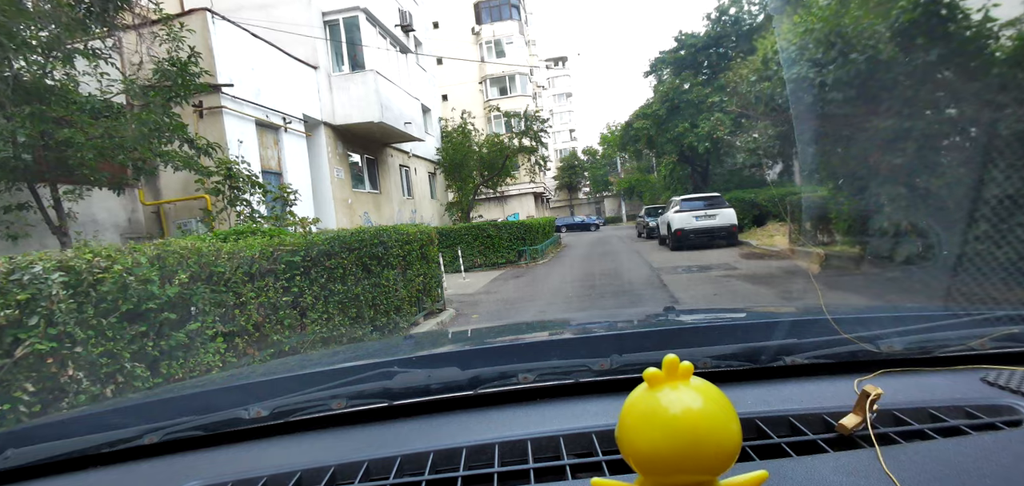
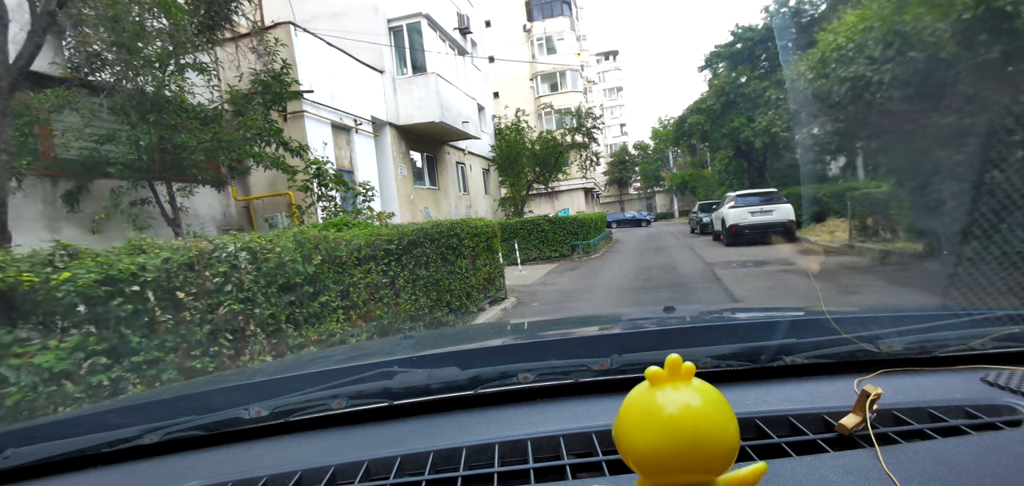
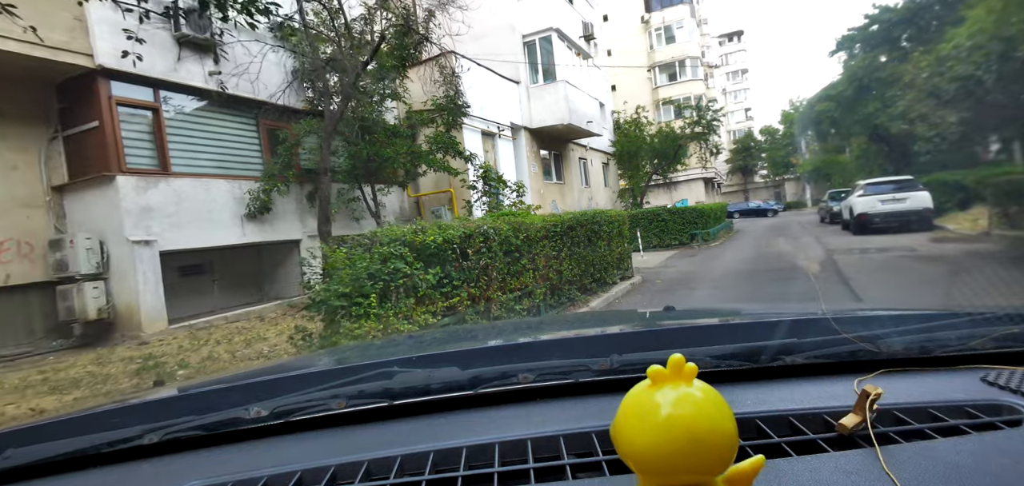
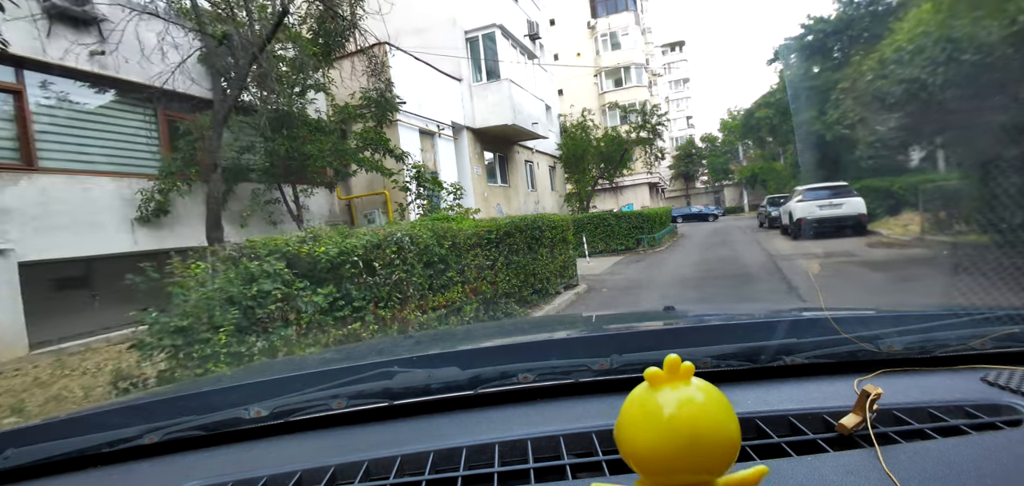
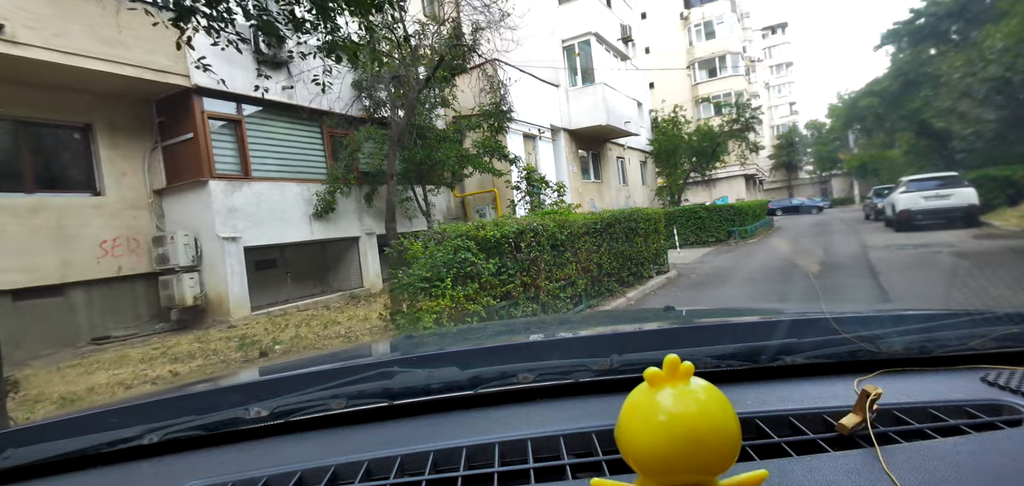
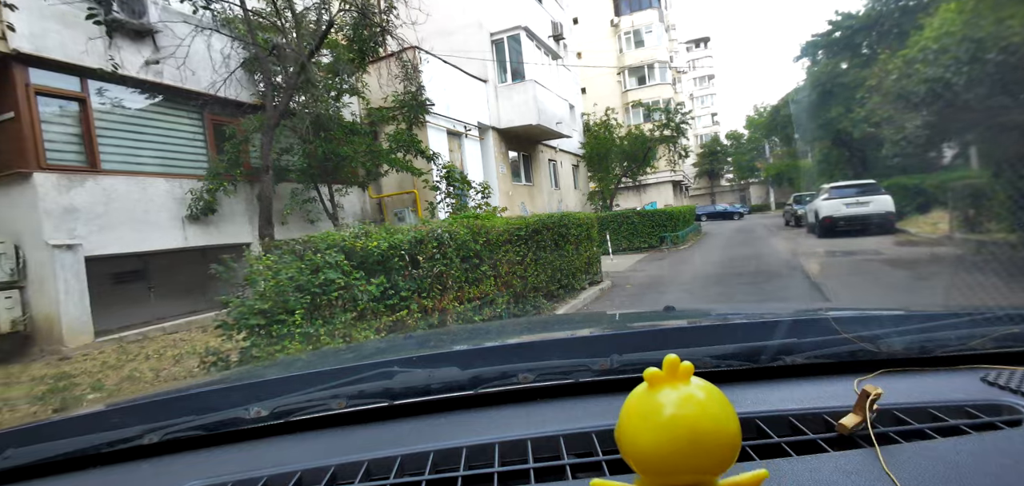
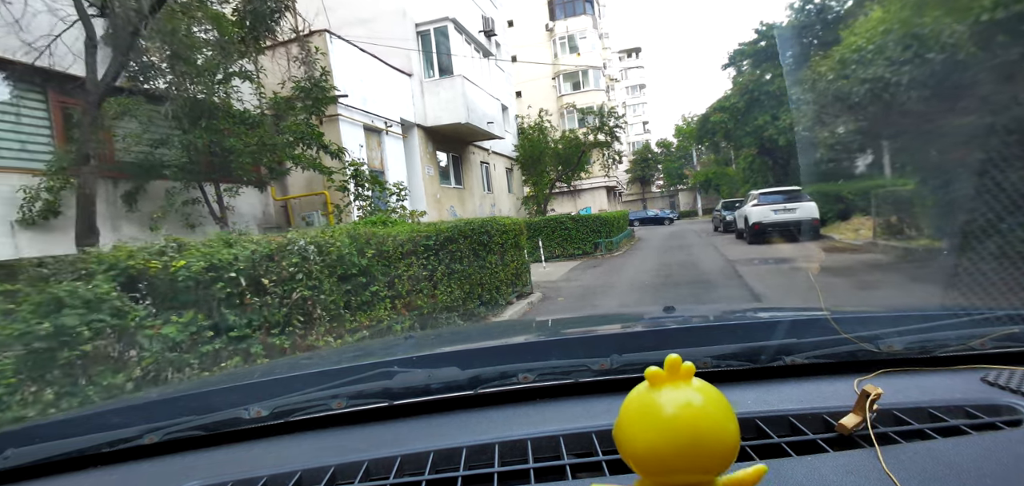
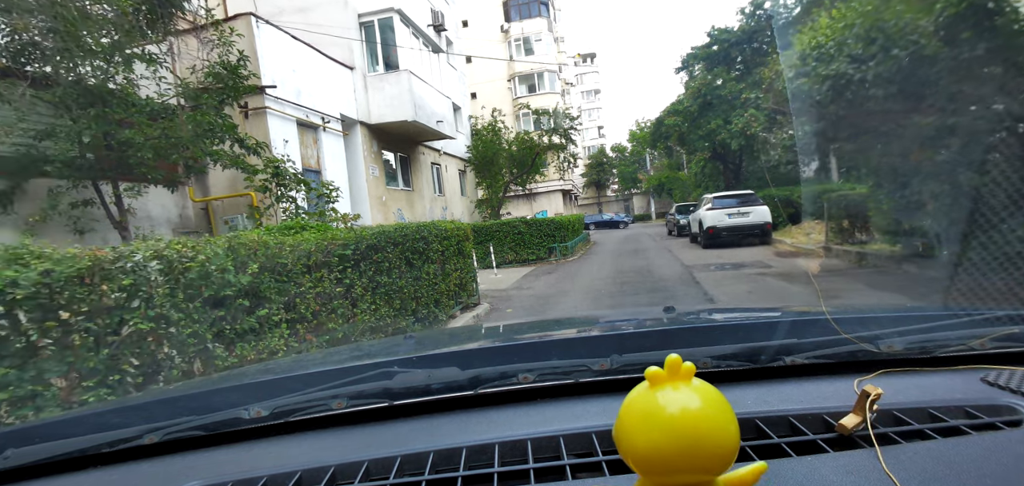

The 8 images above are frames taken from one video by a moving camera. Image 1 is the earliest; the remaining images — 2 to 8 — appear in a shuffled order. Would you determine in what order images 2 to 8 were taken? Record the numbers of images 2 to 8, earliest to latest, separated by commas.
8, 2, 7, 4, 6, 3, 5
